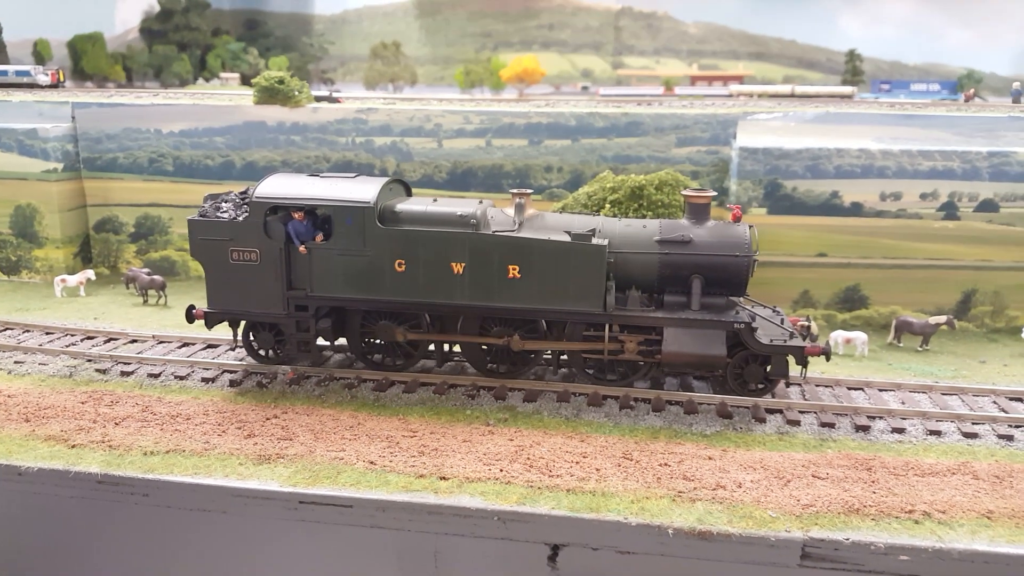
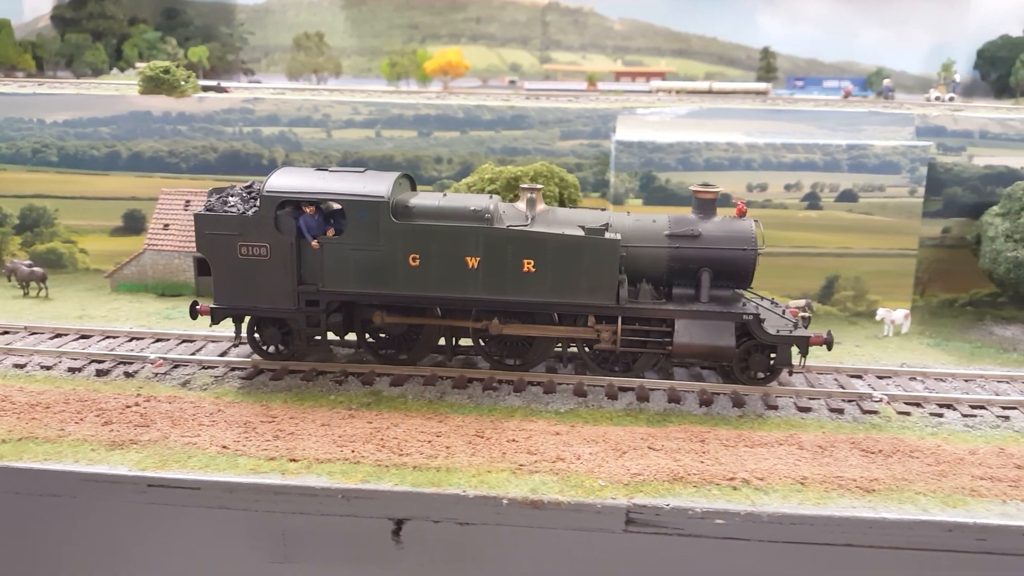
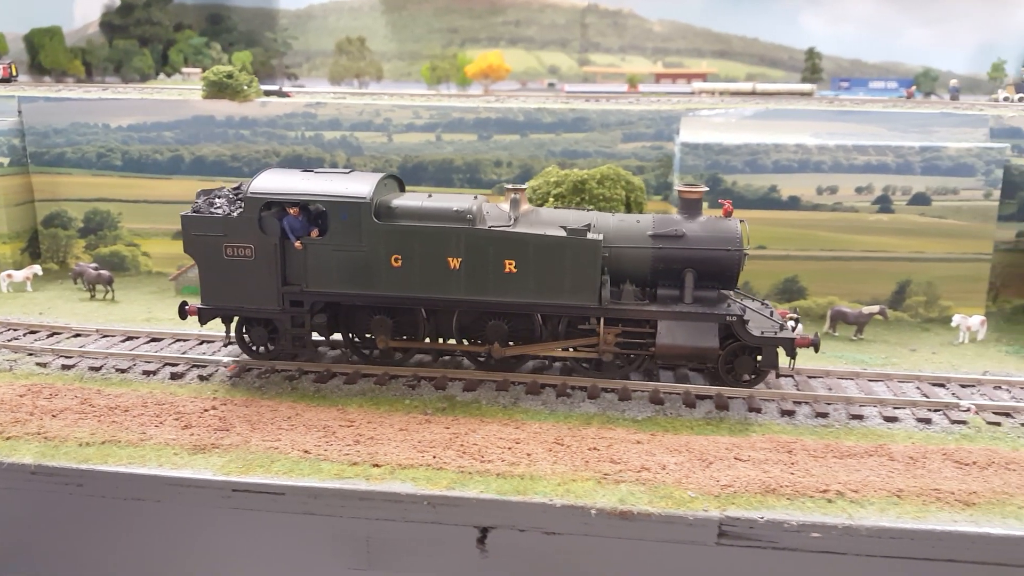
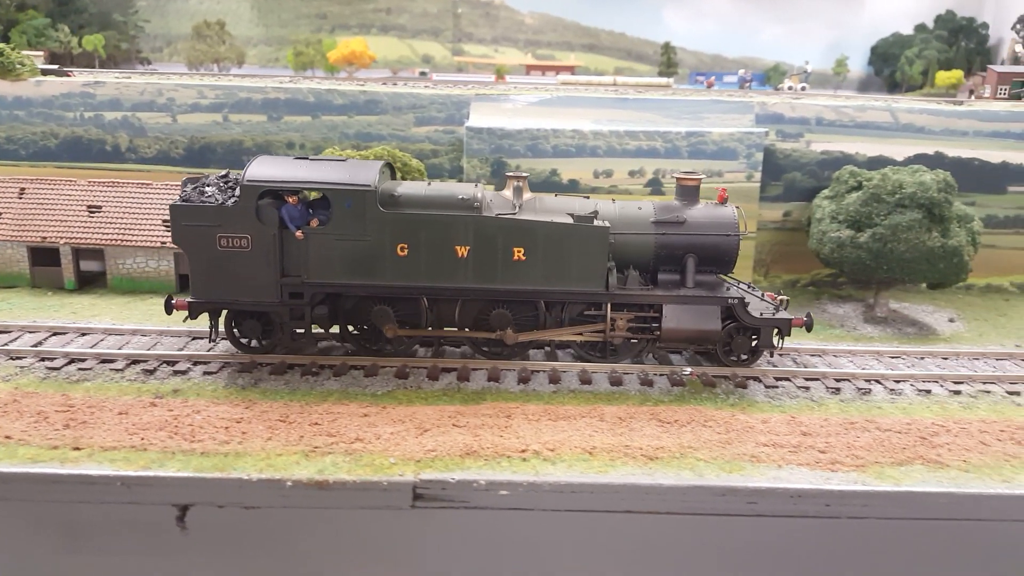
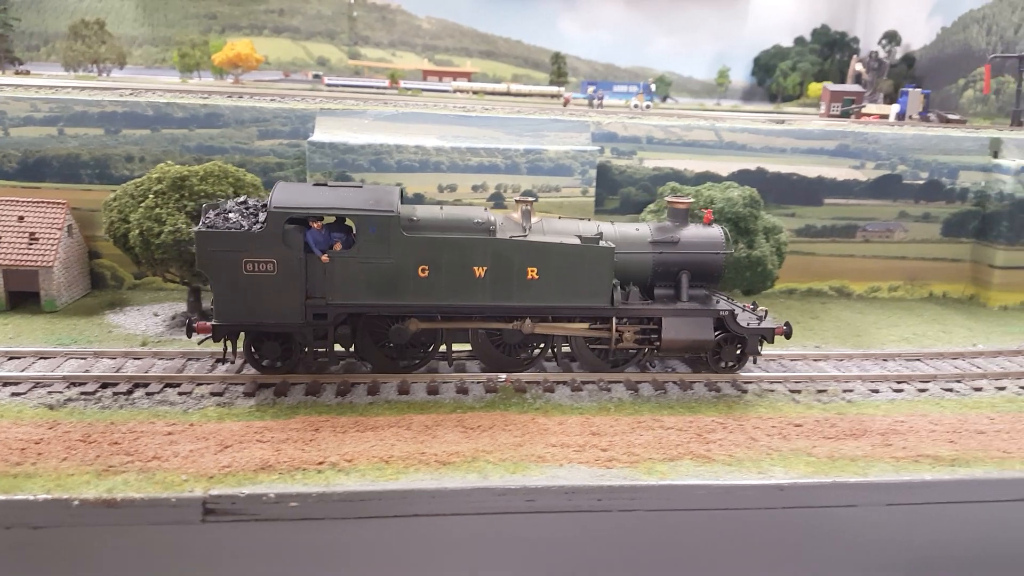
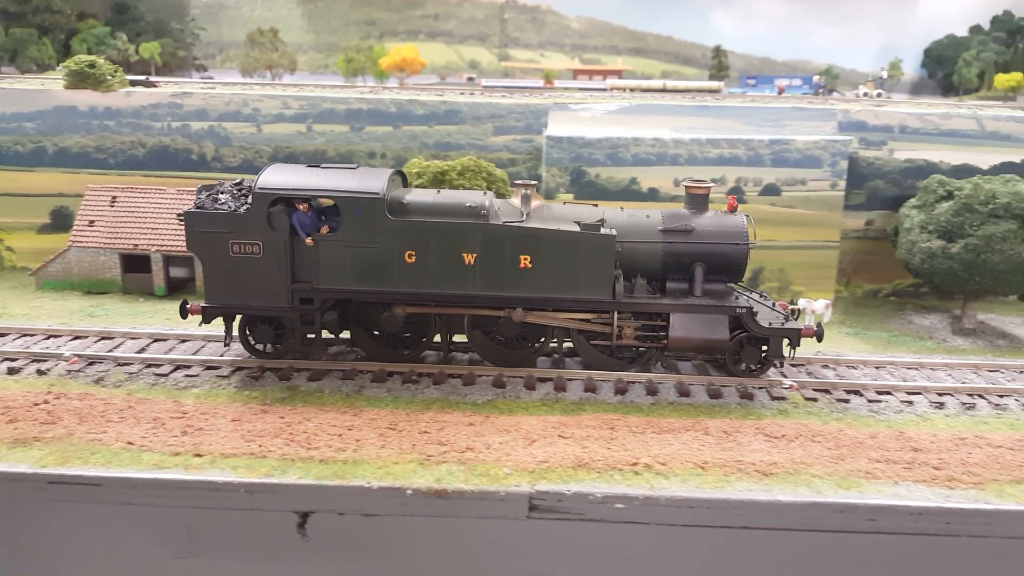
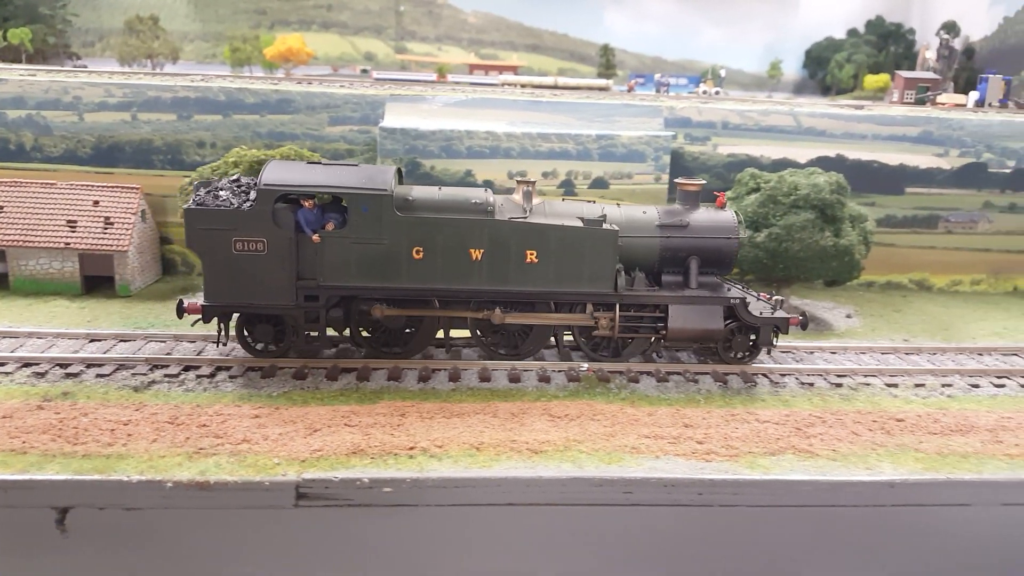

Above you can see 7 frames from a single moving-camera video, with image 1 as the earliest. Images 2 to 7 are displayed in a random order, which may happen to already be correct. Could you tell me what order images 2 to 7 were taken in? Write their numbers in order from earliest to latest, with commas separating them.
3, 2, 6, 4, 7, 5
